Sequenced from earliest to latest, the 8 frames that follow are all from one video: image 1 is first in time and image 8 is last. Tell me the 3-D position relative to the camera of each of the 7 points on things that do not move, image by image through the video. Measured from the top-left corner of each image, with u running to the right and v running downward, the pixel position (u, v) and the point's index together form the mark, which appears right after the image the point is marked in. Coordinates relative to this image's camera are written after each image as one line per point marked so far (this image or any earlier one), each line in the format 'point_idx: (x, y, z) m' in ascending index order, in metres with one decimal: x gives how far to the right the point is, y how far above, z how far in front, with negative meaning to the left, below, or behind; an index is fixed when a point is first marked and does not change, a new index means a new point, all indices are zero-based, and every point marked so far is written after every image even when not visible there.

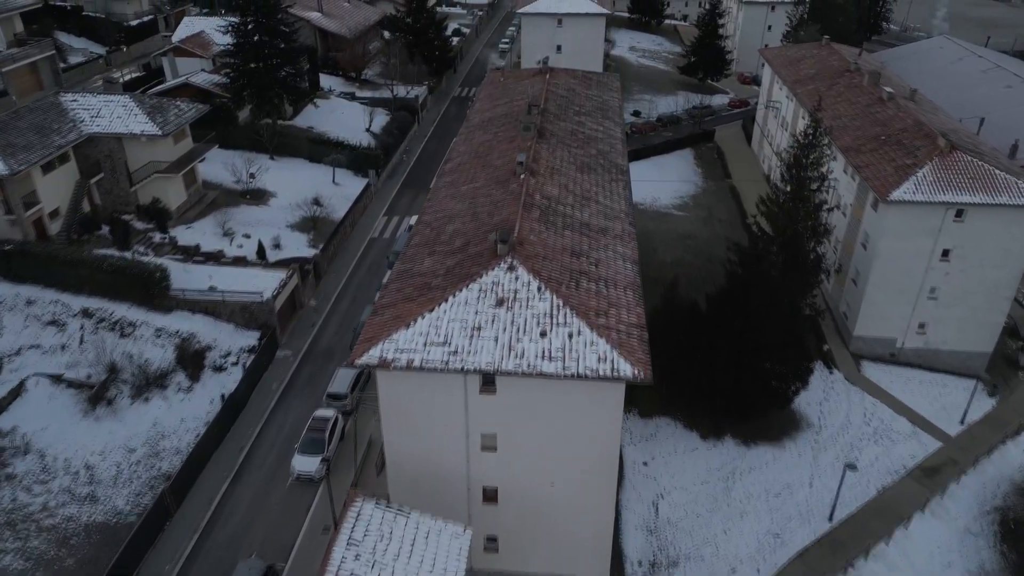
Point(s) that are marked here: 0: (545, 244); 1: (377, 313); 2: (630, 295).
0: (+1.0, +1.2, +17.3) m
1: (-3.6, -0.7, +16.0) m
2: (+3.3, -0.2, +16.5) m
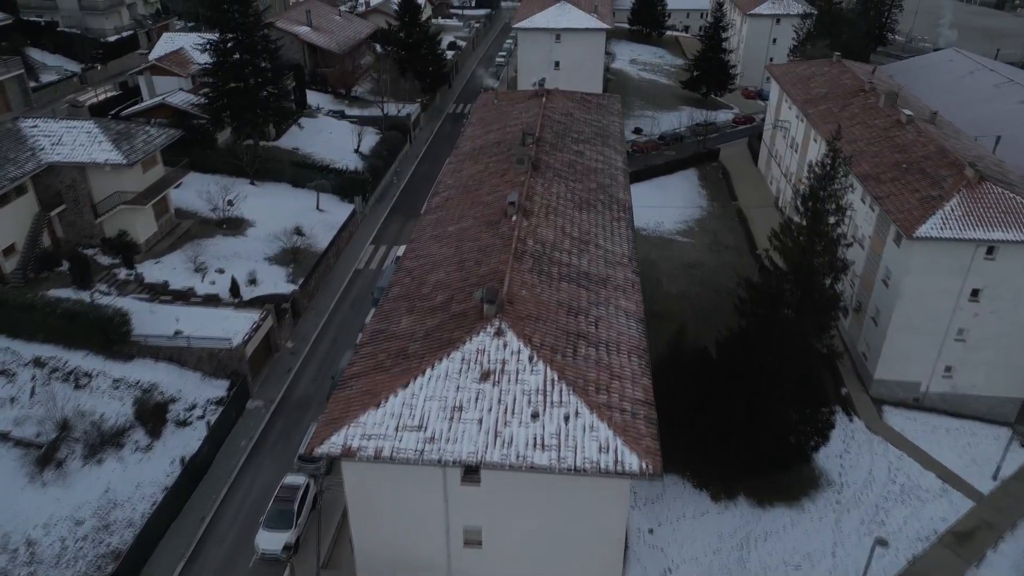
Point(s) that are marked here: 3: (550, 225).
0: (+0.7, -0.4, +15.3) m
1: (-3.9, -2.3, +14.0) m
2: (+3.0, -1.8, +14.5) m
3: (+1.2, +2.0, +18.7) m
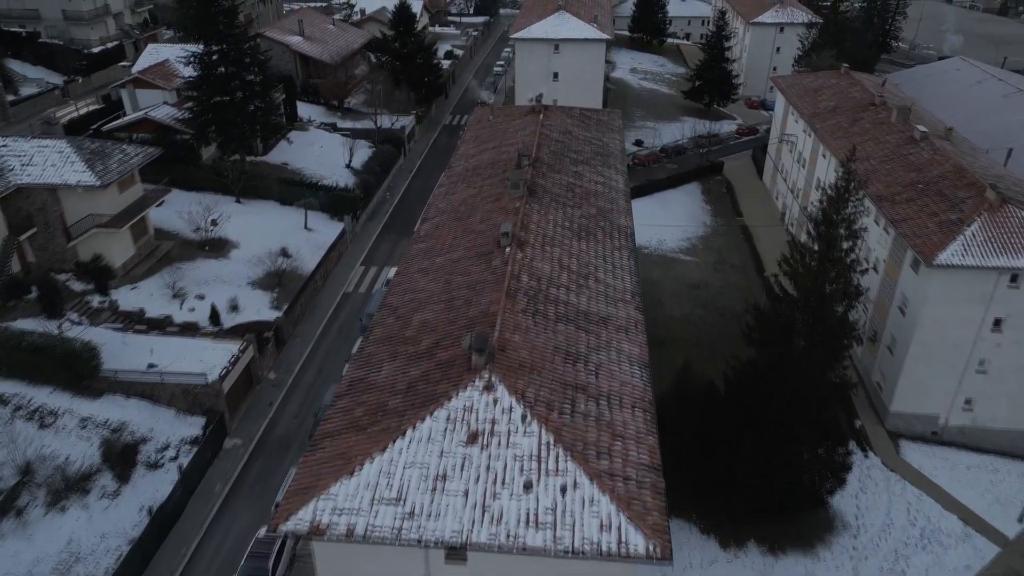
0: (+0.5, -1.4, +13.9) m
1: (-4.1, -3.3, +12.6) m
2: (+2.8, -2.8, +13.1) m
3: (+1.0, +0.9, +17.3) m
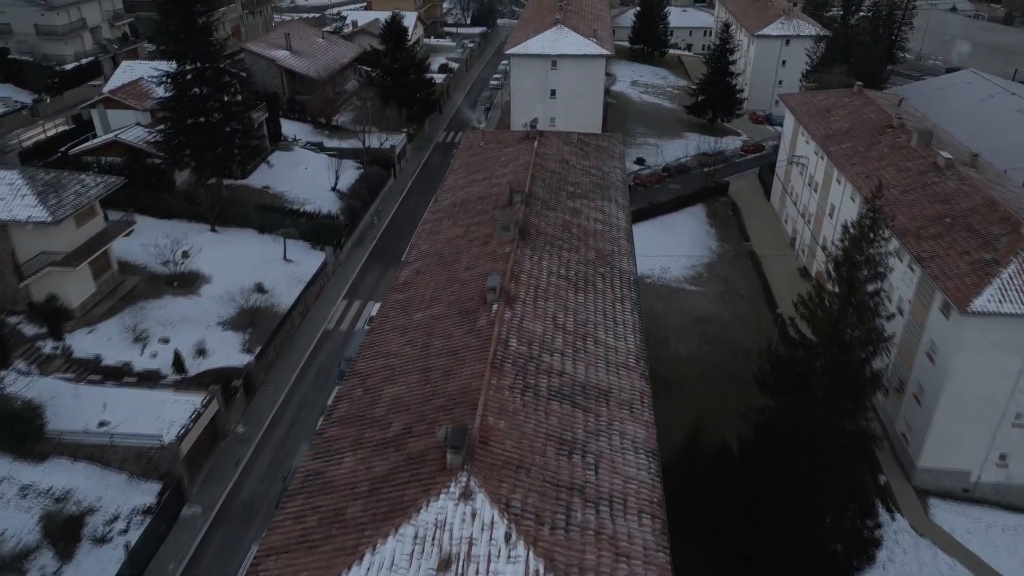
0: (+0.2, -3.0, +11.8) m
1: (-4.4, -4.8, +10.5) m
2: (+2.5, -4.3, +11.0) m
3: (+0.7, -0.7, +15.2) m
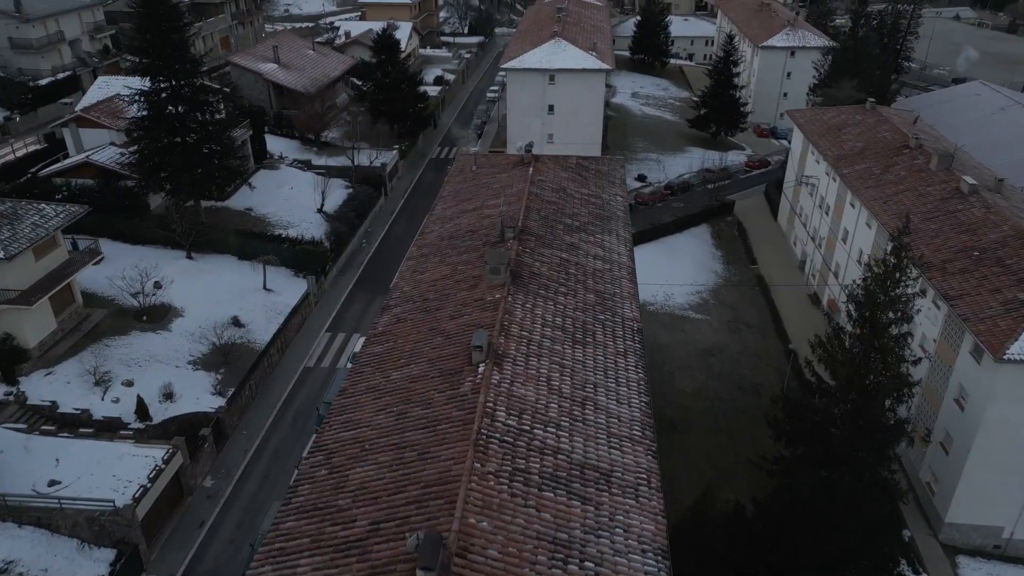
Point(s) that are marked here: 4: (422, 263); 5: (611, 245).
0: (-0.1, -4.2, +10.0) m
1: (-4.6, -6.1, +8.7) m
2: (+2.2, -5.6, +9.2) m
3: (+0.4, -2.0, +13.5) m
4: (-2.8, +0.8, +18.8) m
5: (+3.3, +1.4, +19.9) m
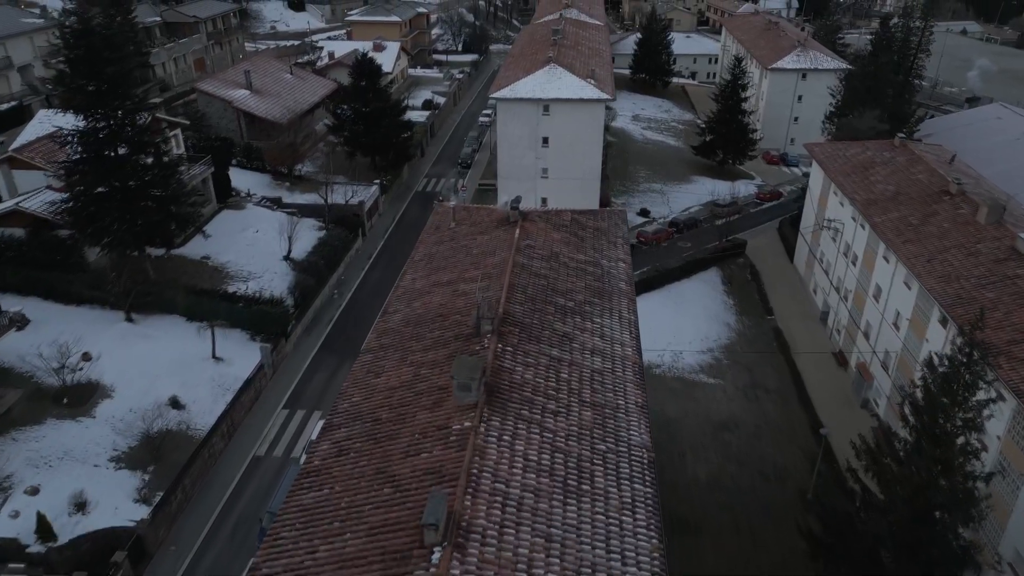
0: (-0.6, -6.7, +6.4) m
1: (-5.2, -8.6, +5.0) m
2: (+1.7, -8.1, +5.6) m
3: (-0.1, -4.5, +9.9) m
4: (-3.4, -1.8, +15.3) m
5: (+2.8, -1.2, +16.3) m
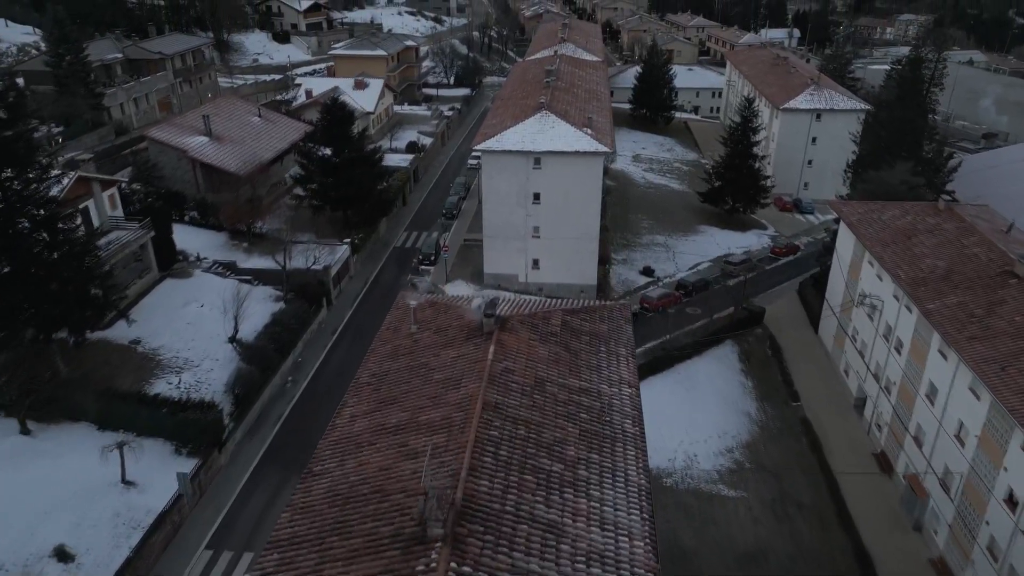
0: (-1.3, -9.6, +1.8) m
1: (-5.9, -11.4, +0.3) m
2: (+1.0, -10.9, +0.9) m
3: (-0.8, -7.5, +5.3) m
4: (-4.0, -5.0, +10.8) m
5: (+2.1, -4.5, +11.9) m
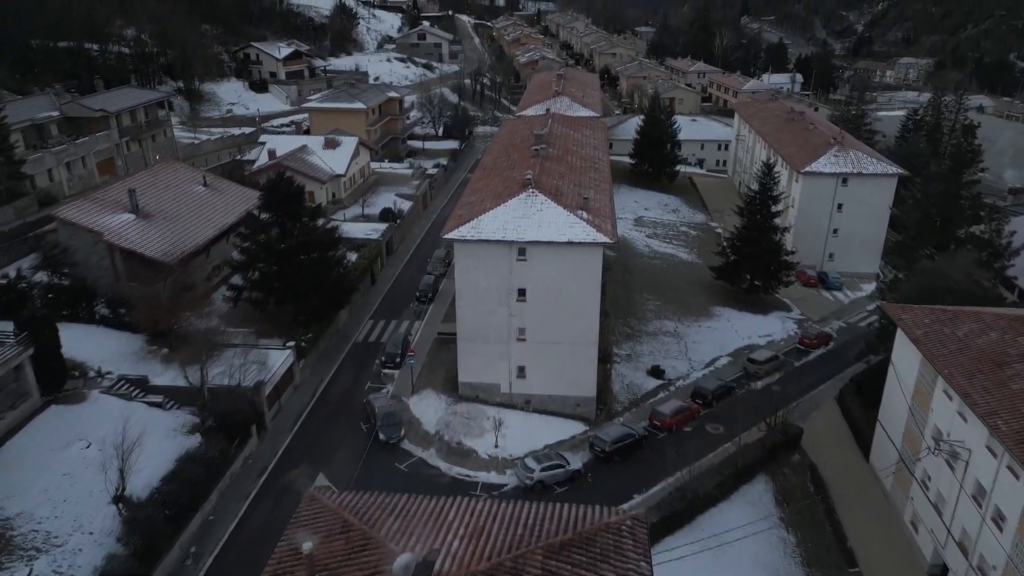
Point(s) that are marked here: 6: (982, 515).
0: (-2.2, -12.9, -4.7) m
1: (-6.7, -14.6, -6.2) m
2: (+0.1, -14.2, -5.6) m
3: (-1.7, -11.1, -1.0) m
4: (-4.9, -8.9, +4.6) m
5: (+1.2, -8.4, +5.7) m
6: (+14.6, -7.1, +18.8) m
